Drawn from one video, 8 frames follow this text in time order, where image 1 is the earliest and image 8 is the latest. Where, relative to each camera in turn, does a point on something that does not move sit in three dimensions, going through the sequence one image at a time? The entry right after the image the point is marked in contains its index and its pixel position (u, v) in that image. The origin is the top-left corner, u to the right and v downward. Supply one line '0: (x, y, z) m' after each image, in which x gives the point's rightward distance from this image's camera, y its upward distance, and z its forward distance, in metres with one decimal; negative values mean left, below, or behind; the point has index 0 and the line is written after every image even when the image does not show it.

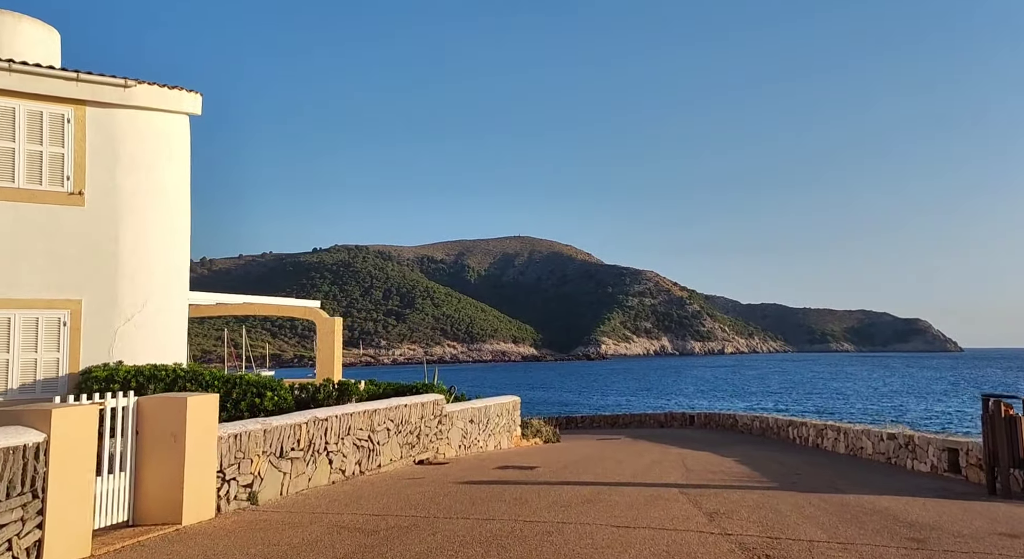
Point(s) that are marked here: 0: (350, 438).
0: (-1.9, -1.8, +10.9) m
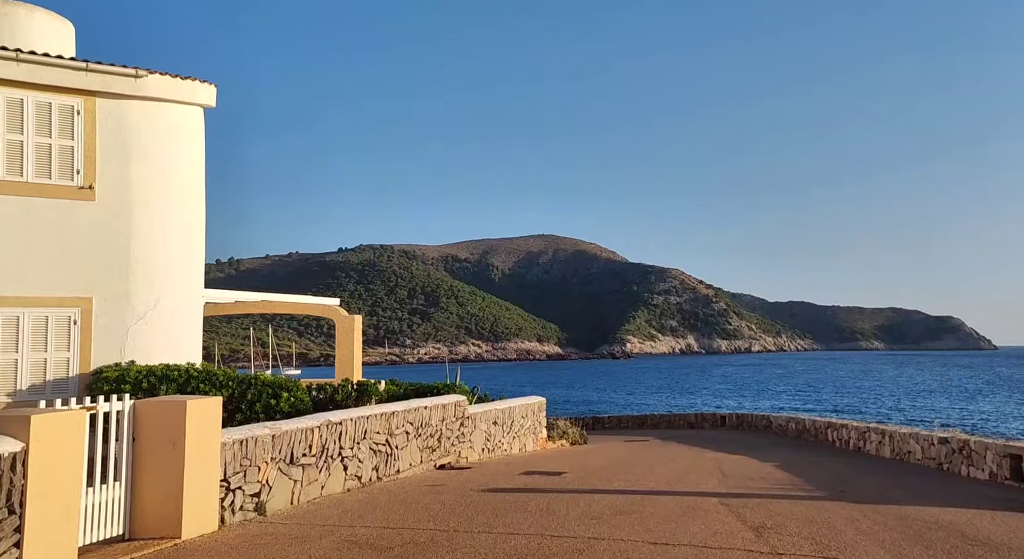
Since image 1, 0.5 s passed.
0: (-1.6, -1.8, +10.3) m
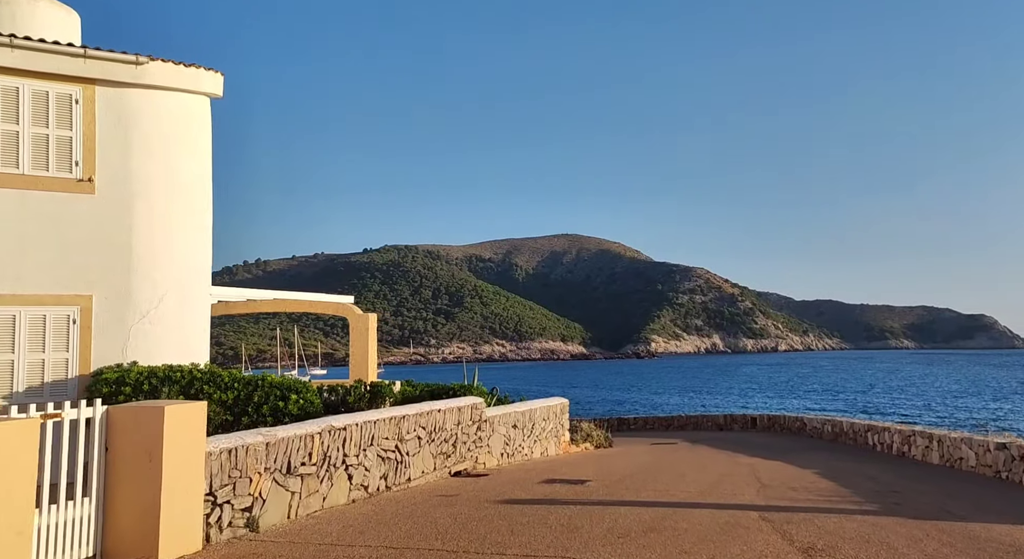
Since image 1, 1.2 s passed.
0: (-1.4, -1.7, +9.5) m
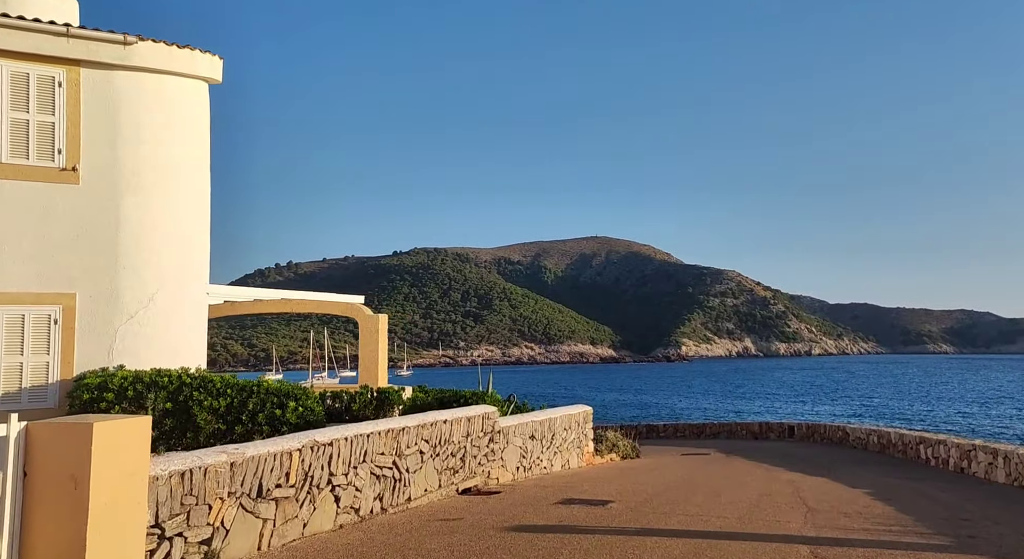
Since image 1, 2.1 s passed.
0: (-1.3, -1.7, +8.5) m
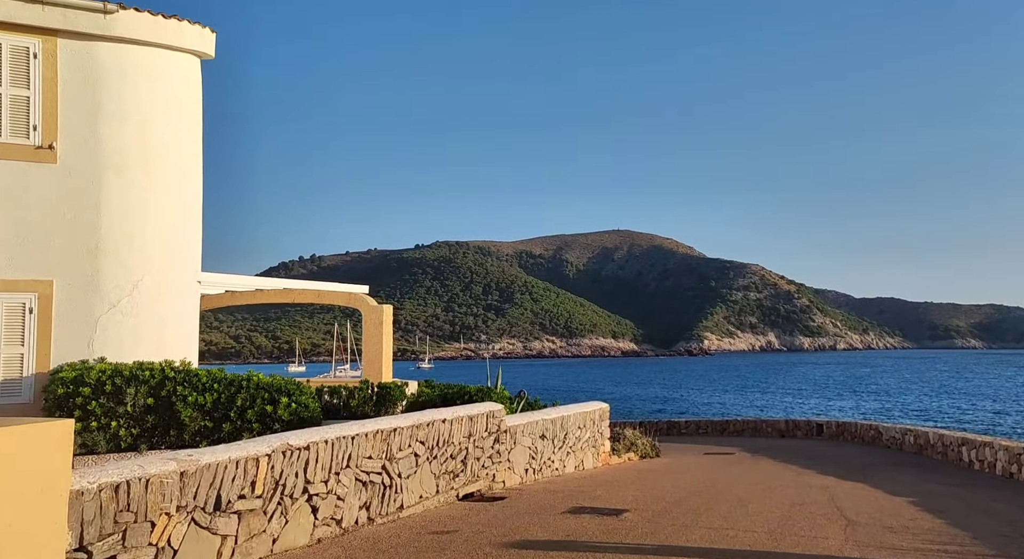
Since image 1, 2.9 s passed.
0: (-1.3, -1.5, +7.6) m
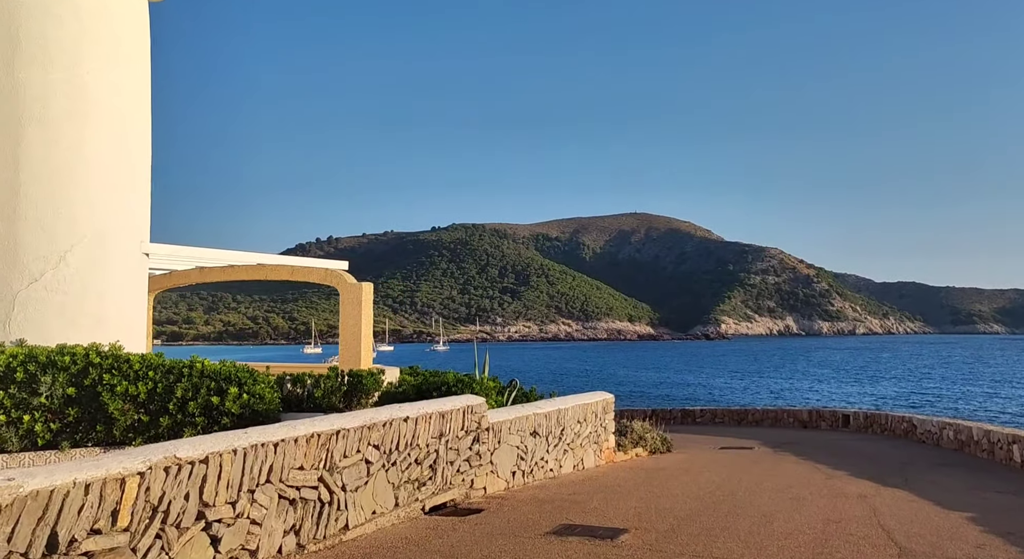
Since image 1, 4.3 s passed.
0: (-1.5, -1.3, +6.0) m
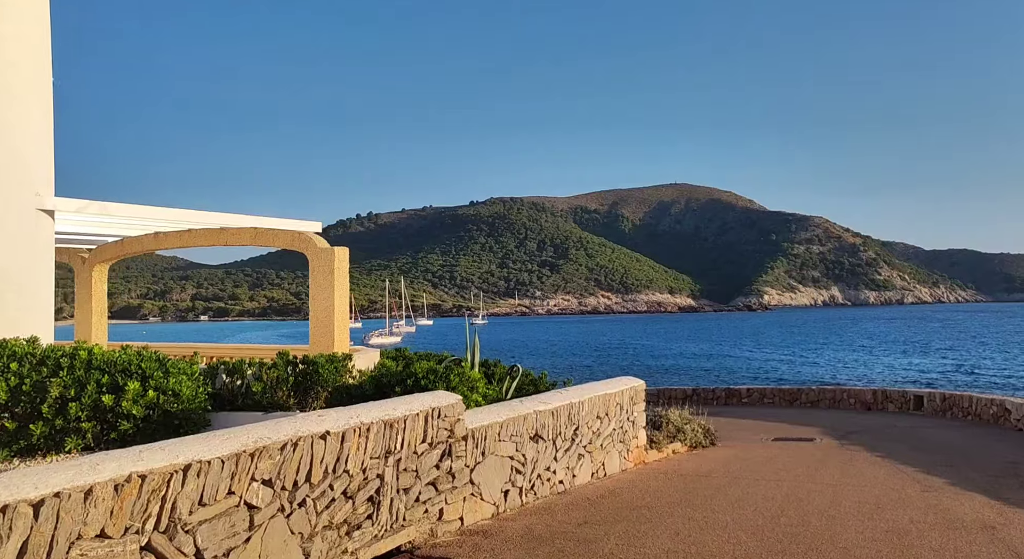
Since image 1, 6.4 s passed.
0: (-1.8, -1.1, +3.5) m
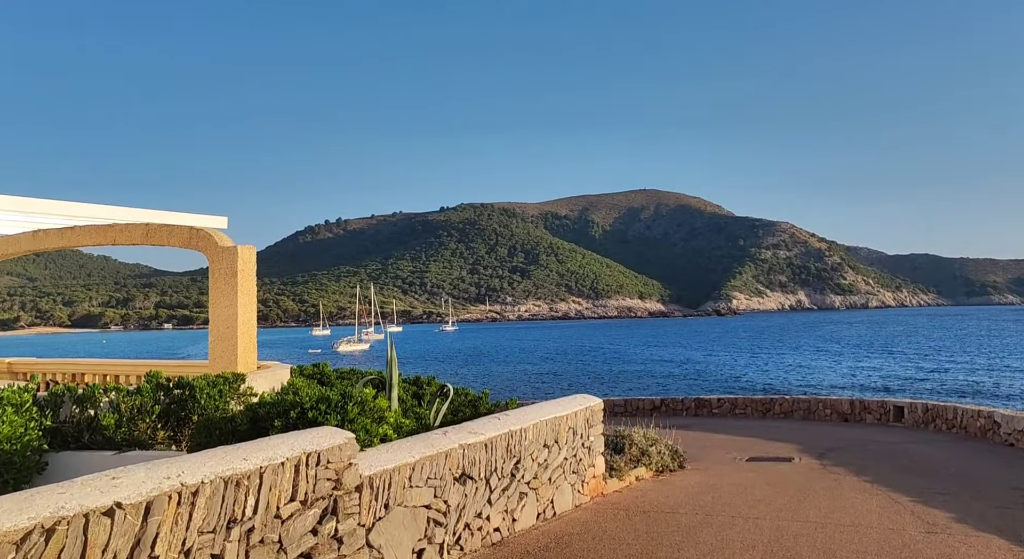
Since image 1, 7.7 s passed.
0: (-2.2, -1.1, +1.8) m
